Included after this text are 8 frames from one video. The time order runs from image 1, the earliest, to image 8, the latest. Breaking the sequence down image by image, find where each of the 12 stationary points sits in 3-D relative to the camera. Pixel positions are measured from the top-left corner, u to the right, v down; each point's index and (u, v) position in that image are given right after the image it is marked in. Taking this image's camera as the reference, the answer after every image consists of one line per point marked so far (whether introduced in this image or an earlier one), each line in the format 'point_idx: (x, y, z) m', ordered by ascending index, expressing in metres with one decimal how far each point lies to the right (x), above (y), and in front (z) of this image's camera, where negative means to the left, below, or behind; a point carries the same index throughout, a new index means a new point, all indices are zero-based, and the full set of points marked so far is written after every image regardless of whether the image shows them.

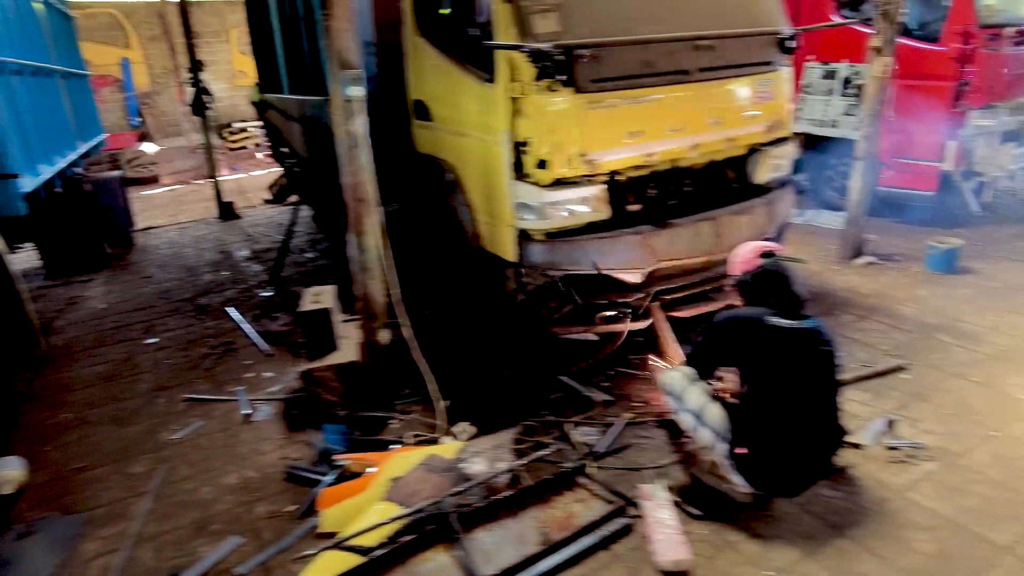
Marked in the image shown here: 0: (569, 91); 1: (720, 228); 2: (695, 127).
0: (+0.3, +1.0, +3.4) m
1: (+1.2, +0.3, +3.8) m
2: (+1.0, +0.9, +3.7) m
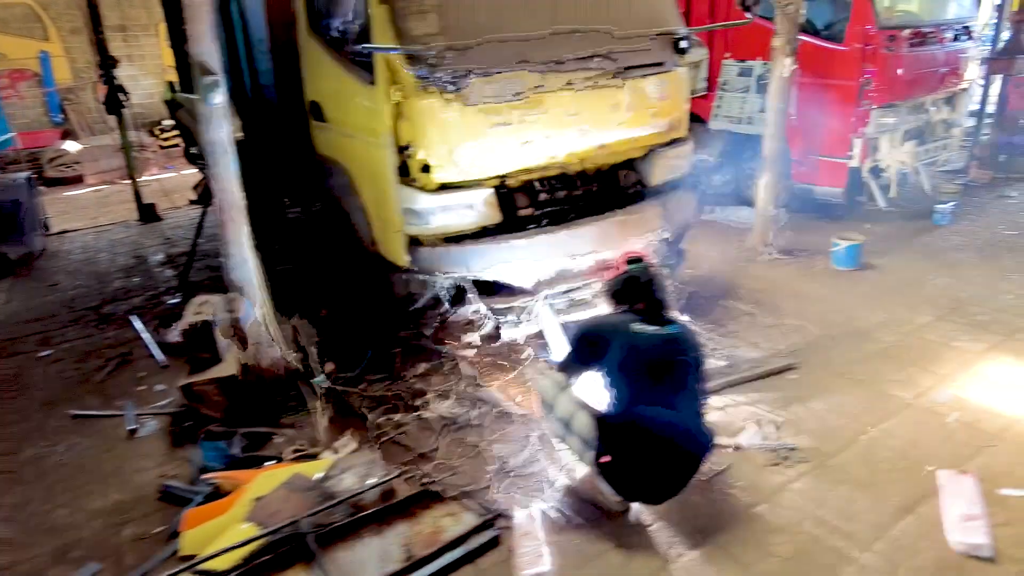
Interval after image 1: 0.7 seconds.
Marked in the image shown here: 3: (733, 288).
0: (-0.3, +0.9, +3.3) m
1: (+0.6, +0.3, +3.8) m
2: (+0.4, +0.9, +3.7) m
3: (+1.6, 0.0, +4.9) m
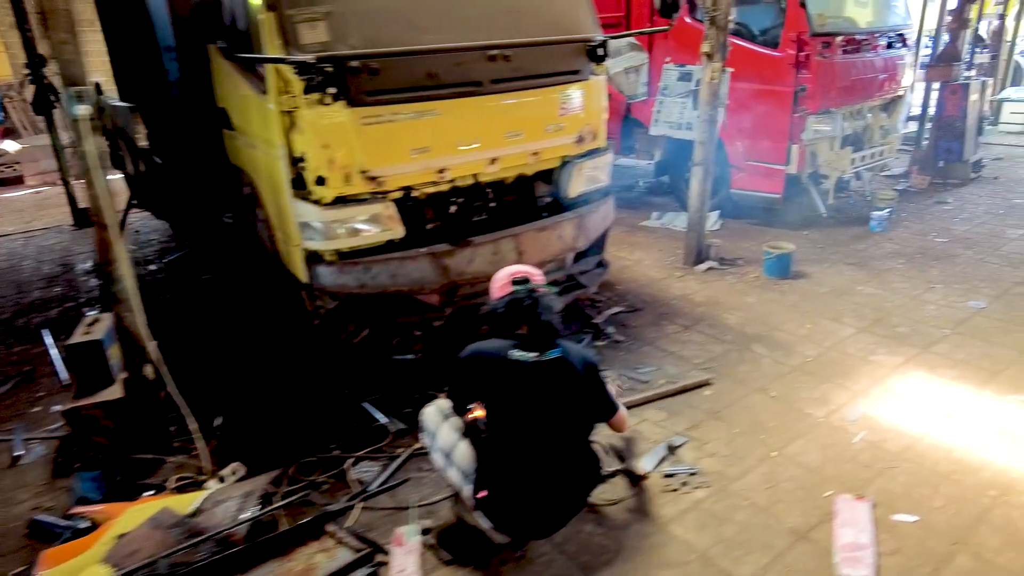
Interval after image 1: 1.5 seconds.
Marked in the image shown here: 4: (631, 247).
0: (-0.8, +0.9, +3.1) m
1: (+0.1, +0.2, +3.7) m
2: (-0.1, +0.8, +3.6) m
3: (+1.1, -0.1, +4.8) m
4: (+1.0, +0.4, +6.0) m
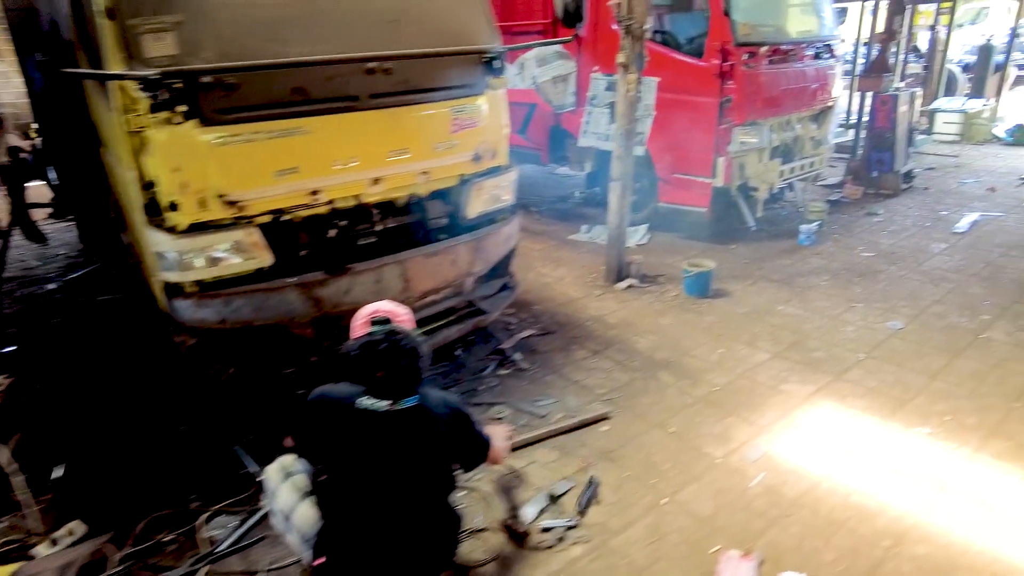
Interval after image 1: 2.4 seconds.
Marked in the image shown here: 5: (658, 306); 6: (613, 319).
0: (-1.4, +0.7, +2.8) m
1: (-0.5, +0.1, +3.4) m
2: (-0.7, +0.6, +3.3) m
3: (+0.4, -0.2, +4.6) m
4: (+0.4, +0.2, +5.8) m
5: (+1.0, -0.1, +4.8) m
6: (+0.7, -0.2, +4.6) m
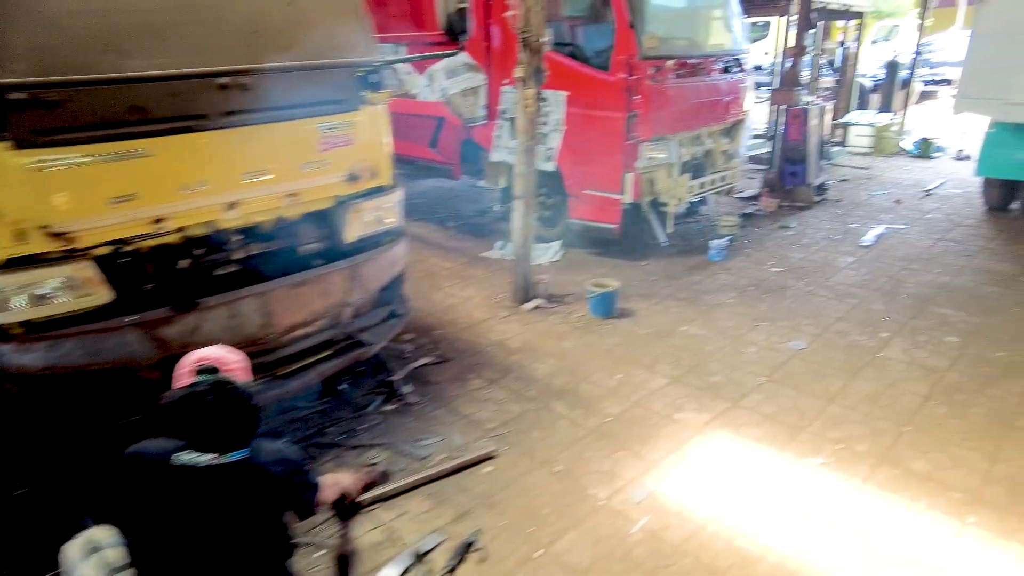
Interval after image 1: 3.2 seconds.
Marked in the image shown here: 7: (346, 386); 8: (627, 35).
0: (-1.9, +0.5, +2.5) m
1: (-1.1, -0.1, +3.1) m
2: (-1.3, +0.5, +3.0) m
3: (-0.2, -0.4, +4.4) m
4: (-0.4, 0.0, +5.5) m
5: (+0.3, -0.3, +4.6) m
6: (0.0, -0.4, +4.4) m
7: (-0.9, -0.6, +3.8) m
8: (+0.9, +2.0, +5.4) m
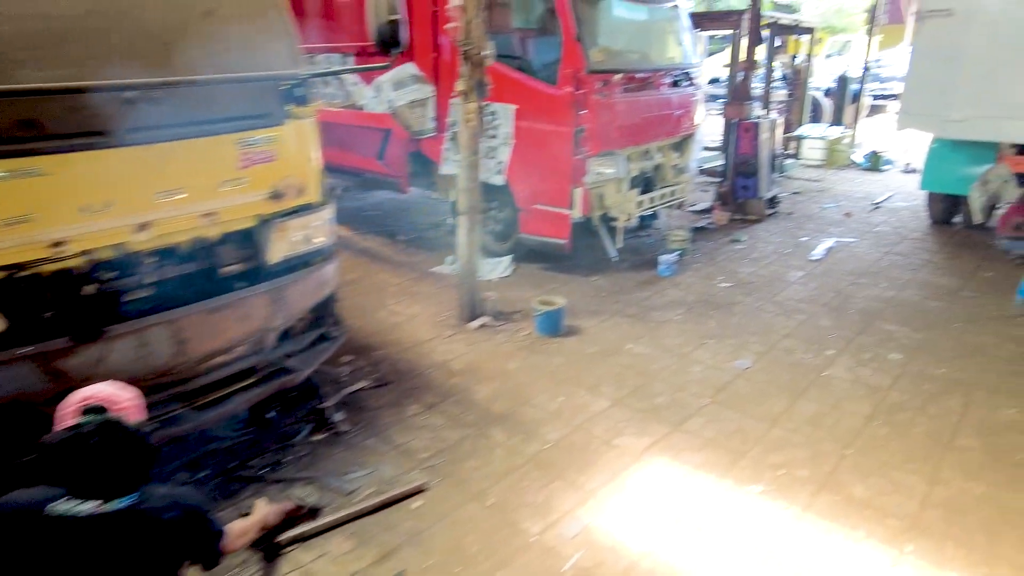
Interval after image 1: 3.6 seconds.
0: (-2.2, +0.4, +2.3) m
1: (-1.4, -0.2, +2.9) m
2: (-1.6, +0.3, +2.8) m
3: (-0.6, -0.5, +4.2) m
4: (-0.8, -0.1, +5.4) m
5: (0.0, -0.4, +4.5) m
6: (-0.3, -0.5, +4.3) m
7: (-1.3, -0.7, +3.6) m
8: (+0.5, +1.9, +5.3) m
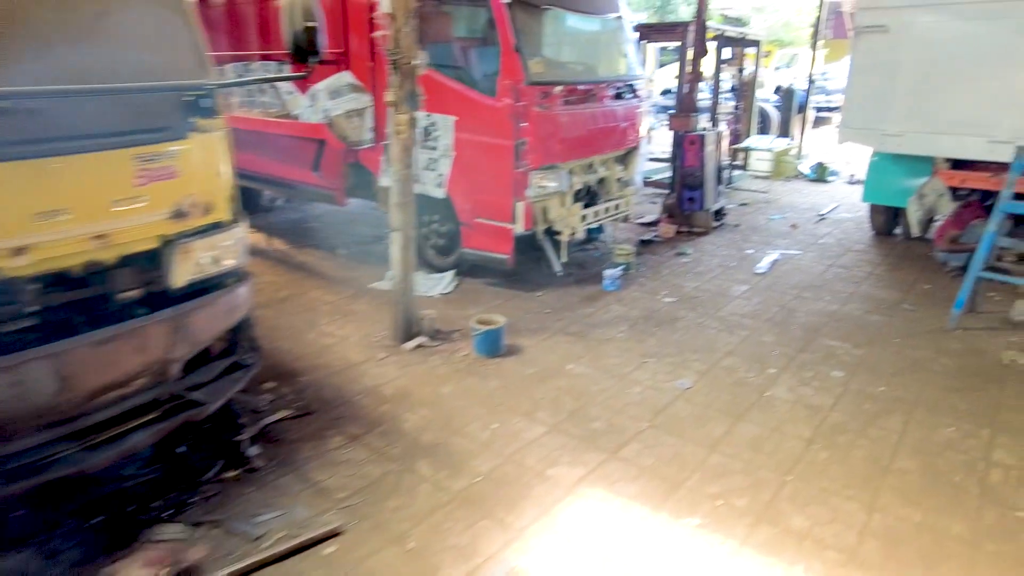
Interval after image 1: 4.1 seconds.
0: (-2.5, +0.3, +2.0) m
1: (-1.7, -0.3, +2.7) m
2: (-1.9, +0.2, +2.5) m
3: (-1.0, -0.6, +4.0) m
4: (-1.3, -0.2, +5.1) m
5: (-0.5, -0.5, +4.3) m
6: (-0.7, -0.6, +4.1) m
7: (-1.6, -0.8, +3.3) m
8: (0.0, +1.7, +5.2) m
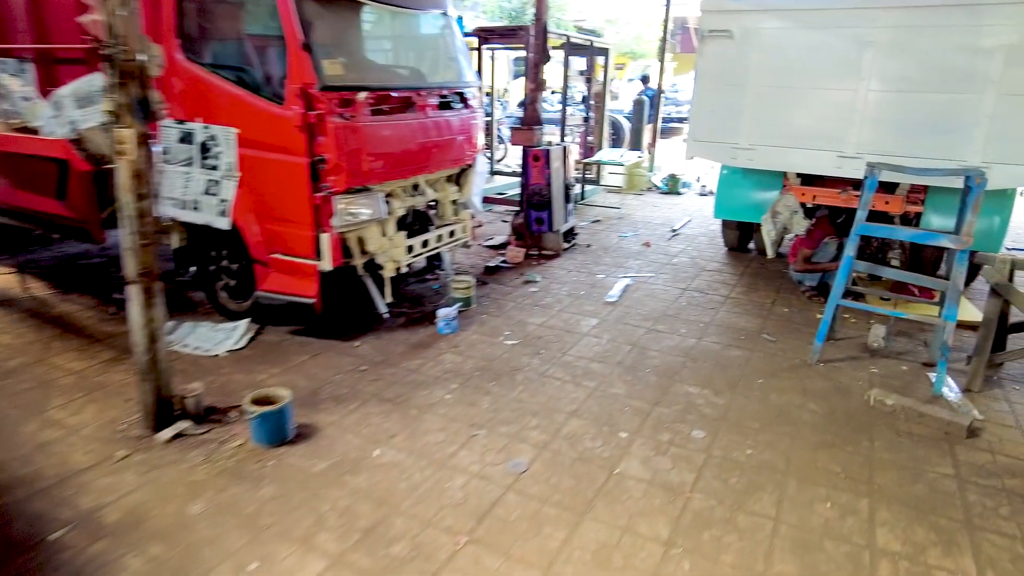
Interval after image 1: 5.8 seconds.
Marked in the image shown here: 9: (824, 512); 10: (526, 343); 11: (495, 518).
0: (-3.1, -0.1, +0.6) m
1: (-2.4, -0.7, +1.4) m
2: (-2.6, -0.1, +1.2) m
3: (-1.9, -1.0, +2.8) m
4: (-2.5, -0.6, +3.9) m
5: (-1.5, -0.9, +3.2) m
6: (-1.7, -1.0, +2.9) m
7: (-2.4, -1.2, +2.0) m
8: (-1.3, +1.4, +4.1) m
9: (+1.4, -1.0, +2.9) m
10: (+0.1, -0.4, +4.7) m
11: (-0.1, -1.0, +2.9) m
